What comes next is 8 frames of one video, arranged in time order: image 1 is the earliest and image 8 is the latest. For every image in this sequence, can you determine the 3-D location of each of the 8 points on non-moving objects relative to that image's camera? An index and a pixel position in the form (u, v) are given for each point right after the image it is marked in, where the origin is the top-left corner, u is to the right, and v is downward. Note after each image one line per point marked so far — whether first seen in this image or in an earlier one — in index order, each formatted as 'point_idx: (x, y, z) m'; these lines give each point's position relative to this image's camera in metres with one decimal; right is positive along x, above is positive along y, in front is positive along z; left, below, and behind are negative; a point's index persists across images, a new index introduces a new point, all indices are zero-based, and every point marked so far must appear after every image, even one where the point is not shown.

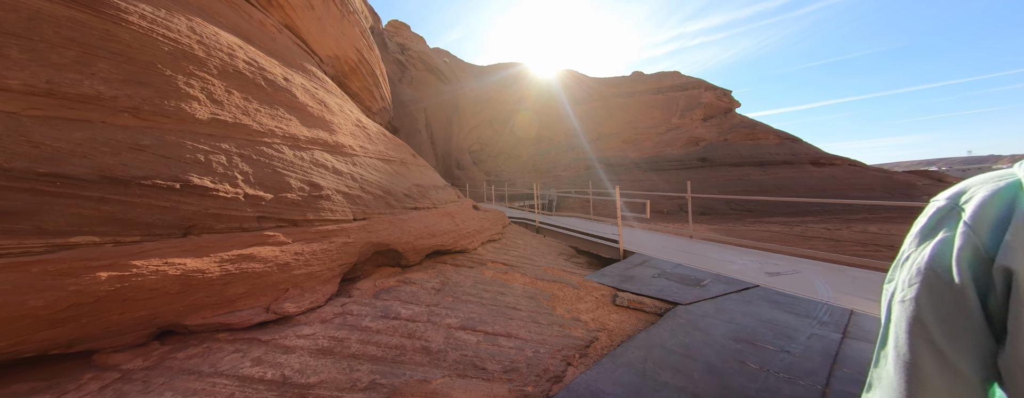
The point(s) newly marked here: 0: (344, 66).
0: (-3.2, +2.5, +5.2) m
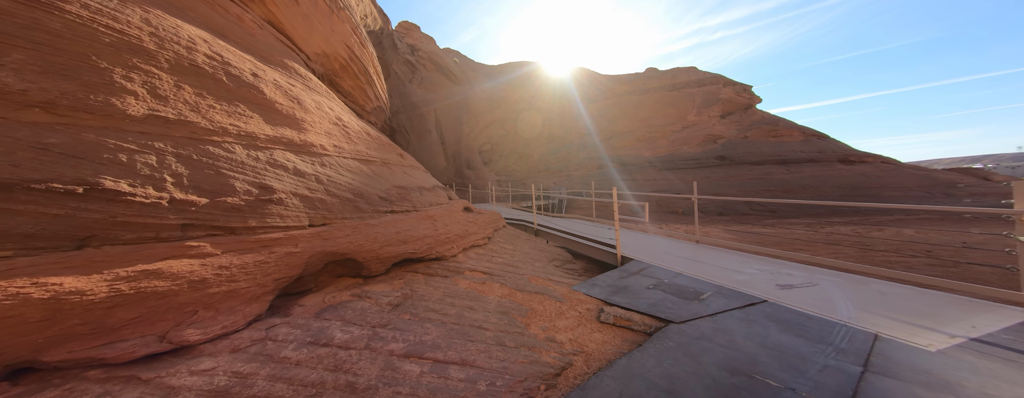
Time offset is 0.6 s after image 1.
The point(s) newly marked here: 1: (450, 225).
0: (-3.3, +2.5, +5.1) m
1: (-0.8, -0.3, +3.5) m
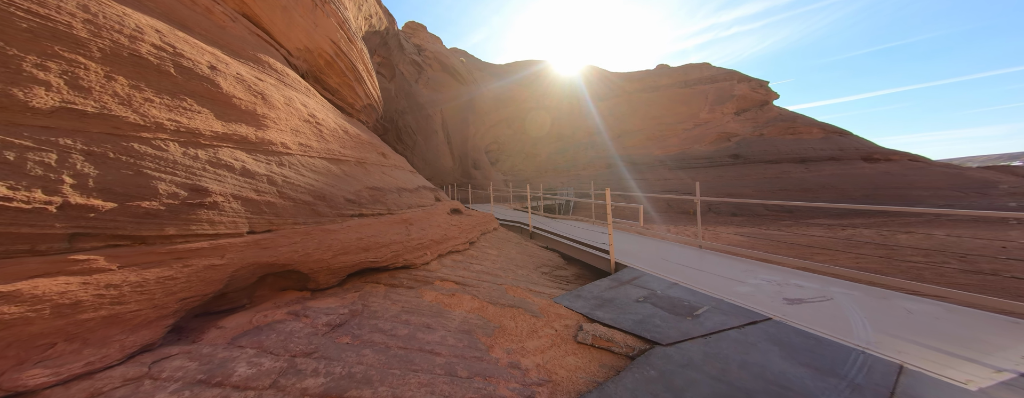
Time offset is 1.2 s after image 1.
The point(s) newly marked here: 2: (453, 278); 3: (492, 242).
0: (-3.5, +2.5, +4.9) m
1: (-1.0, -0.3, +3.3) m
2: (-0.6, -0.8, +2.7) m
3: (-0.4, -0.7, +4.3) m
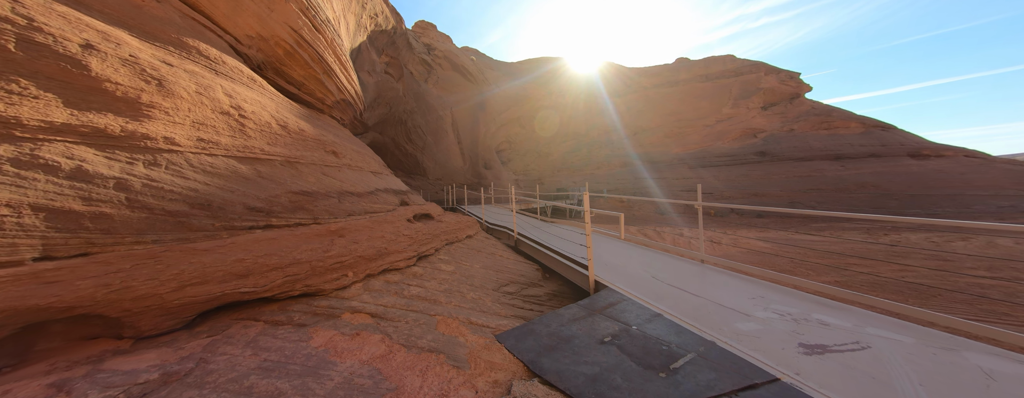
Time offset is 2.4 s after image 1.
0: (-3.8, +2.4, +4.5) m
1: (-1.5, -0.4, +2.7) m
2: (-1.1, -0.8, +2.1) m
3: (-0.8, -0.7, +3.7) m
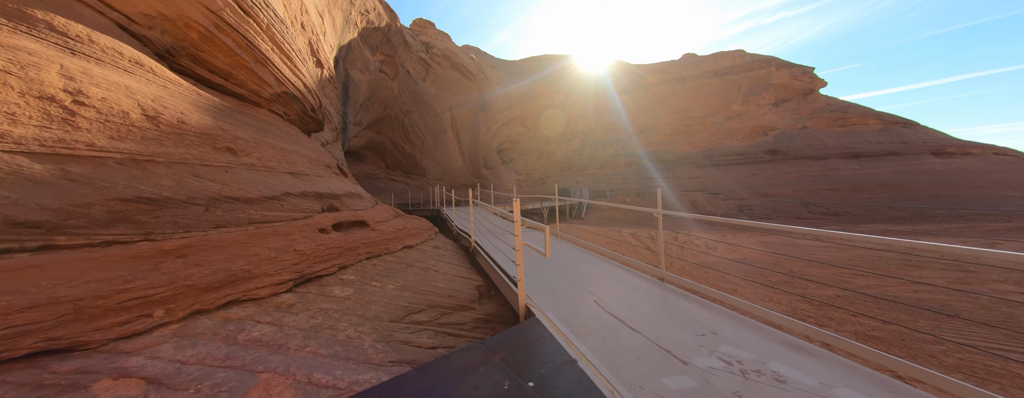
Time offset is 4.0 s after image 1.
0: (-4.6, +2.4, +3.9) m
1: (-2.3, -0.5, +2.1) m
2: (-1.9, -0.9, +1.5) m
3: (-1.6, -0.8, +3.1) m
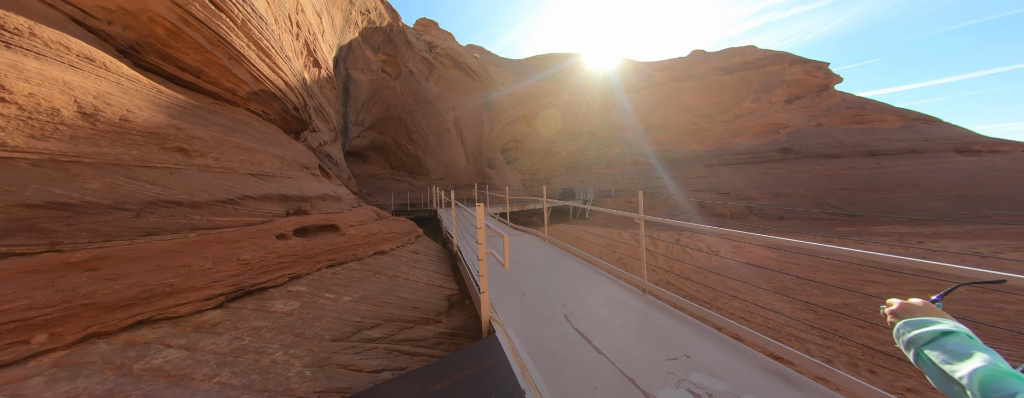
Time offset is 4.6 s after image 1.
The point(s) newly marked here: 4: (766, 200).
0: (-4.9, +2.3, +3.7) m
1: (-2.6, -0.5, +1.9) m
2: (-2.3, -0.9, +1.3) m
3: (-1.9, -0.8, +2.8) m
4: (+15.4, -0.1, +16.8) m
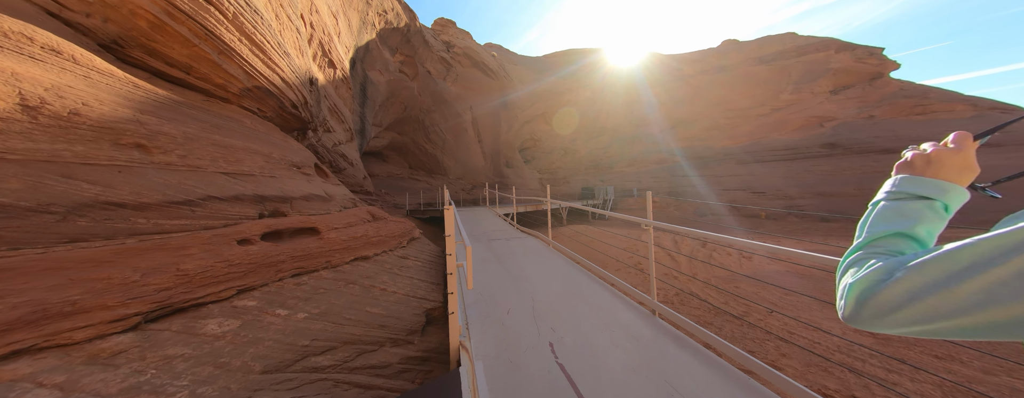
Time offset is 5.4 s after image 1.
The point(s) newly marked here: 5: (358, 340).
0: (-4.9, +2.3, +3.6) m
1: (-2.8, -0.5, +1.6) m
2: (-2.5, -1.0, +0.9) m
3: (-2.0, -0.9, +2.5) m
4: (+16.3, -0.1, +15.1) m
5: (-1.2, -1.2, +2.2) m
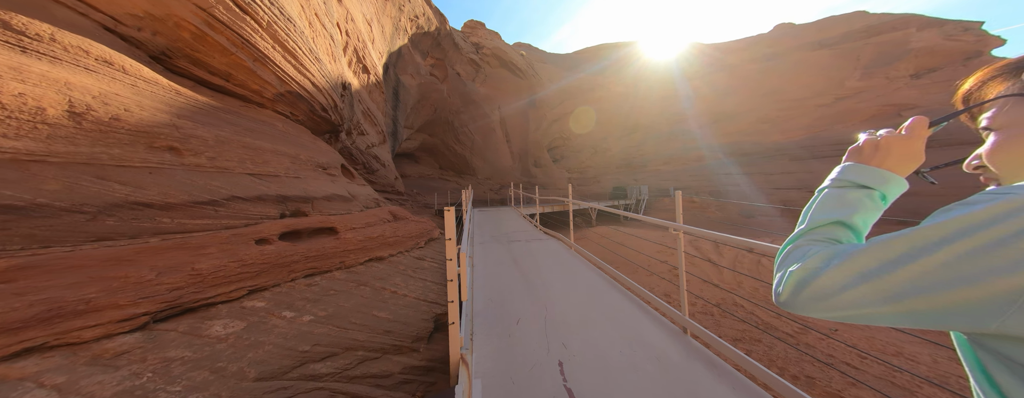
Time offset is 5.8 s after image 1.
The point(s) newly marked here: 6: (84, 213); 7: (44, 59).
0: (-4.7, +2.3, +3.8) m
1: (-2.8, -0.5, +1.6) m
2: (-2.6, -1.0, +1.0) m
3: (-1.9, -0.9, +2.5) m
4: (+17.6, -0.1, +13.1) m
5: (-1.2, -1.2, +2.1) m
6: (-3.2, -0.1, +2.1) m
7: (-4.5, +1.4, +2.7) m
